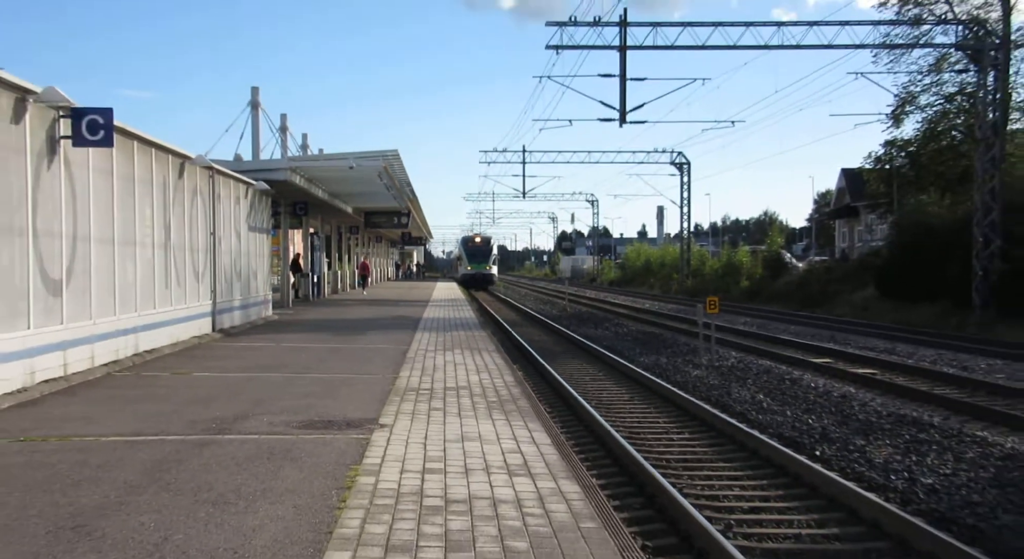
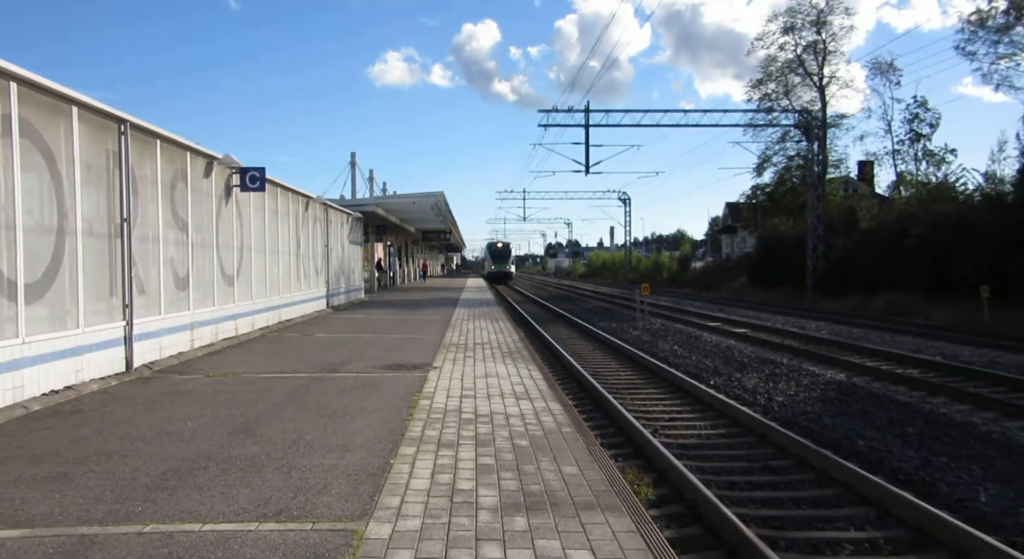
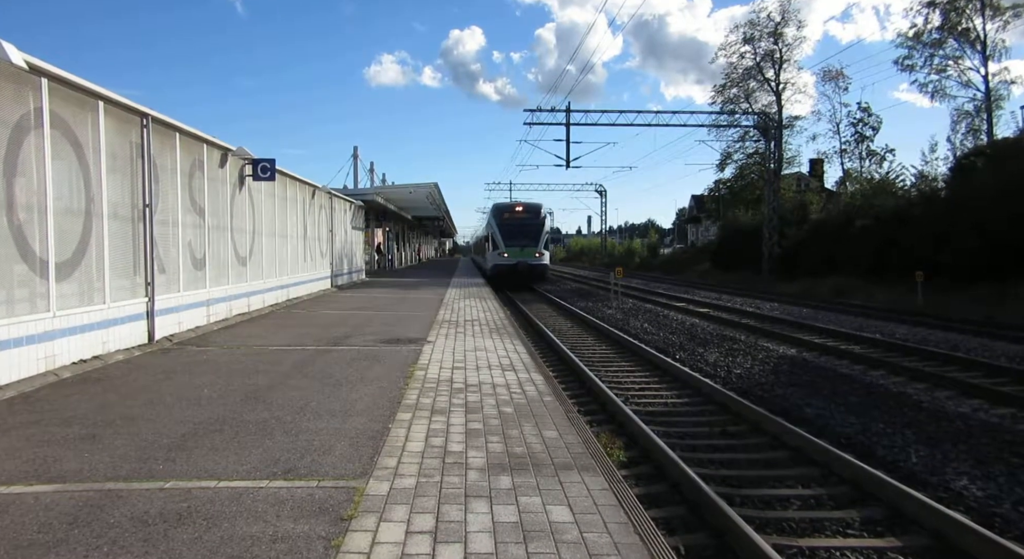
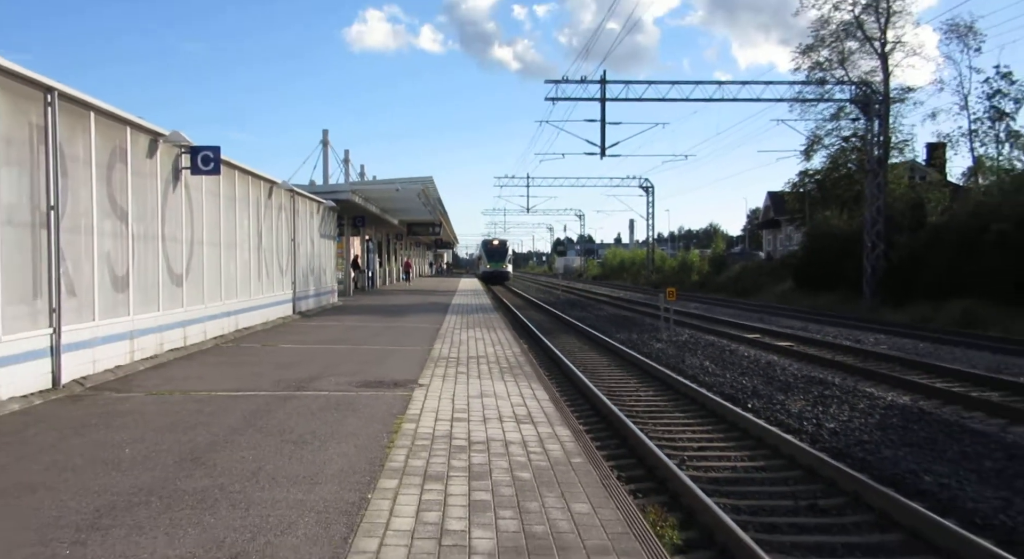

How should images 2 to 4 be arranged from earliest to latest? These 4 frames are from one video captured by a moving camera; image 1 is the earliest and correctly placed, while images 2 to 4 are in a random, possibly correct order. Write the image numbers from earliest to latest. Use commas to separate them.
4, 2, 3
